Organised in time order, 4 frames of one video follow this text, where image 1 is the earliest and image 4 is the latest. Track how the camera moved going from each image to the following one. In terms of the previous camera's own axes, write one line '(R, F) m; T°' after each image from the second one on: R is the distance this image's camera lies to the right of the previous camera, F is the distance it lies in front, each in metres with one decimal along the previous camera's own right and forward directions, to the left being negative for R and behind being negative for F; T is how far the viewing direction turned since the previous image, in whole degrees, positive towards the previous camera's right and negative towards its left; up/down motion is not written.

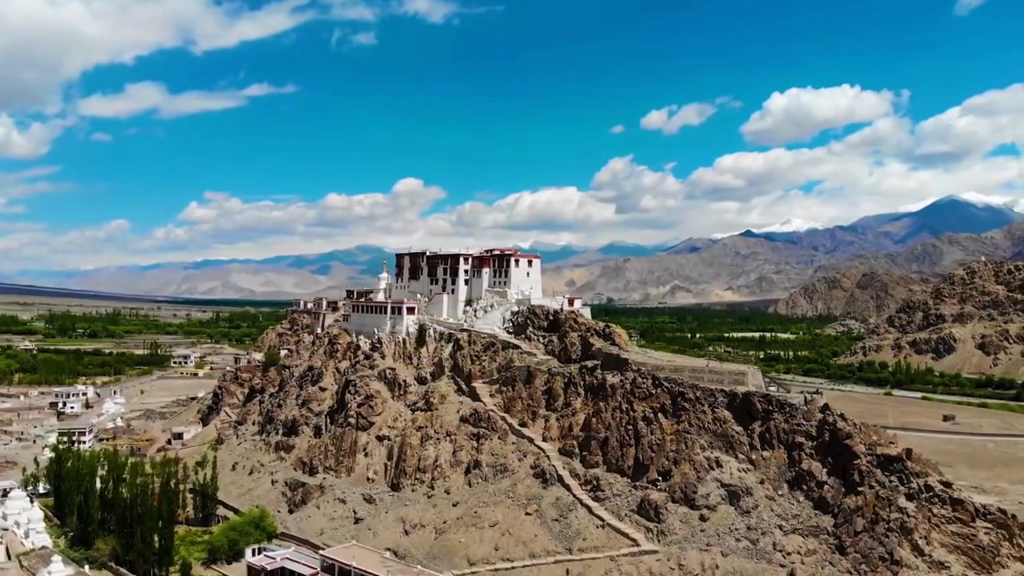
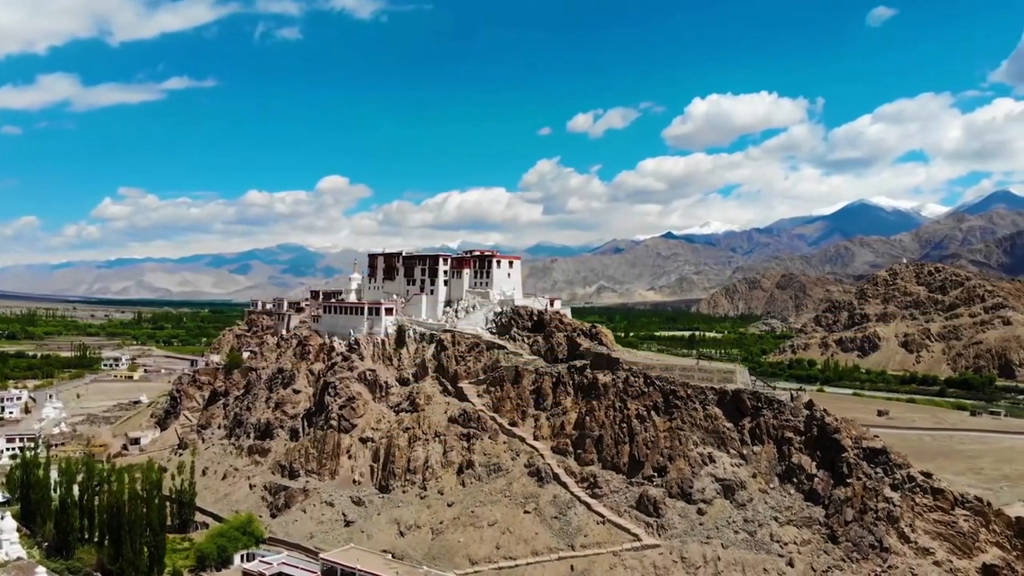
(-4.2, -0.3) m; +5°
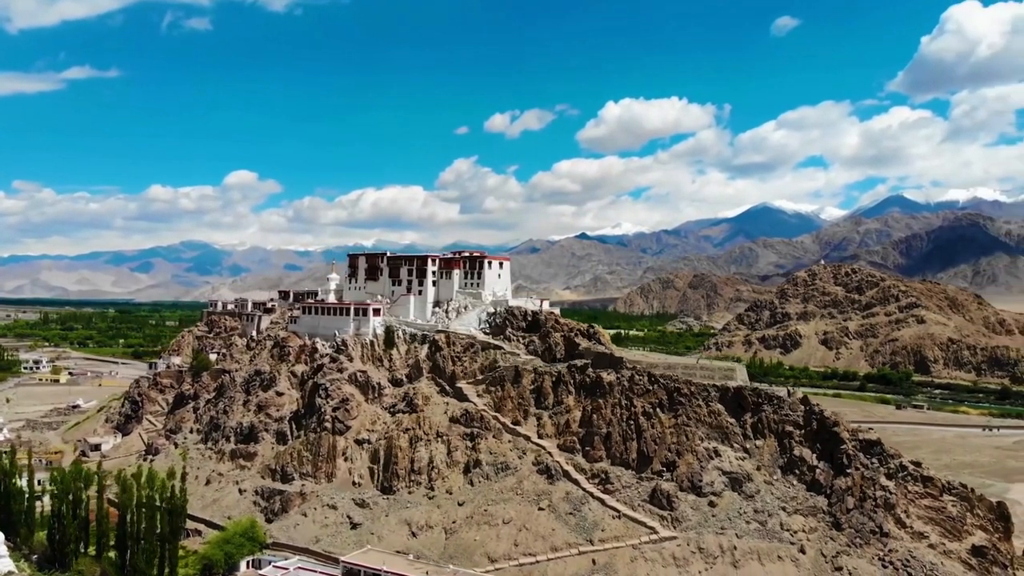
(-5.8, -0.4) m; +6°
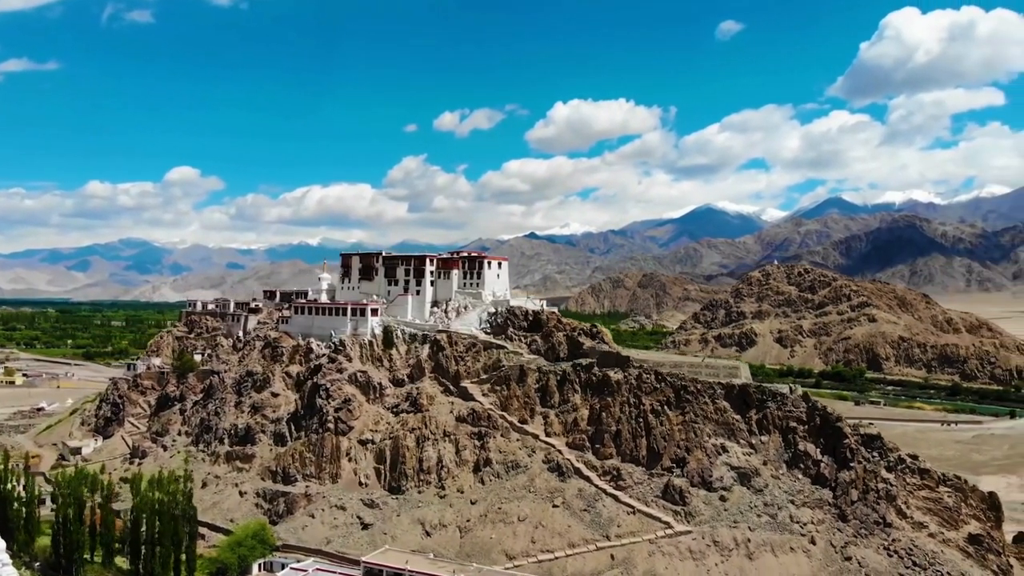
(-4.0, -0.4) m; +4°
